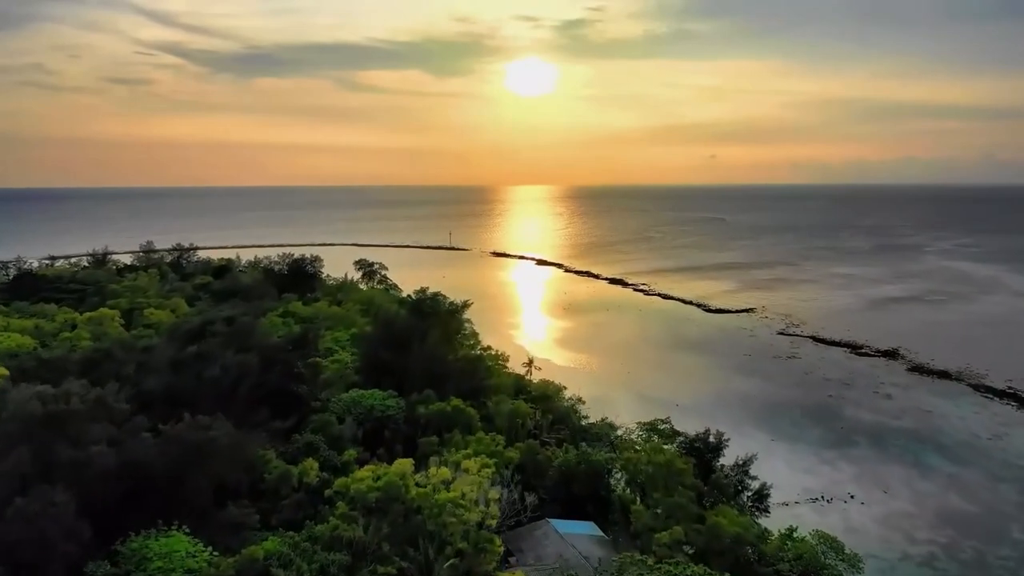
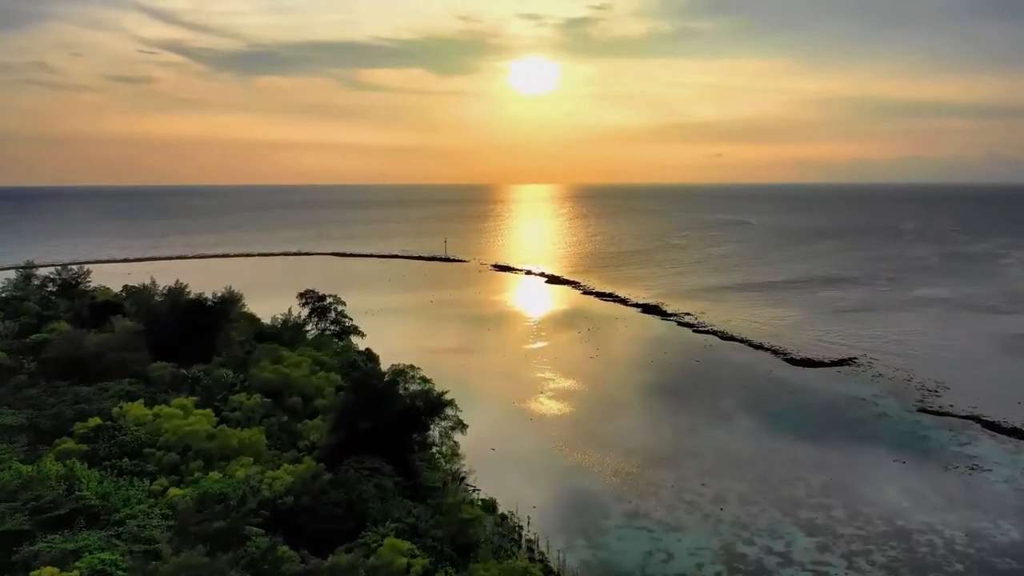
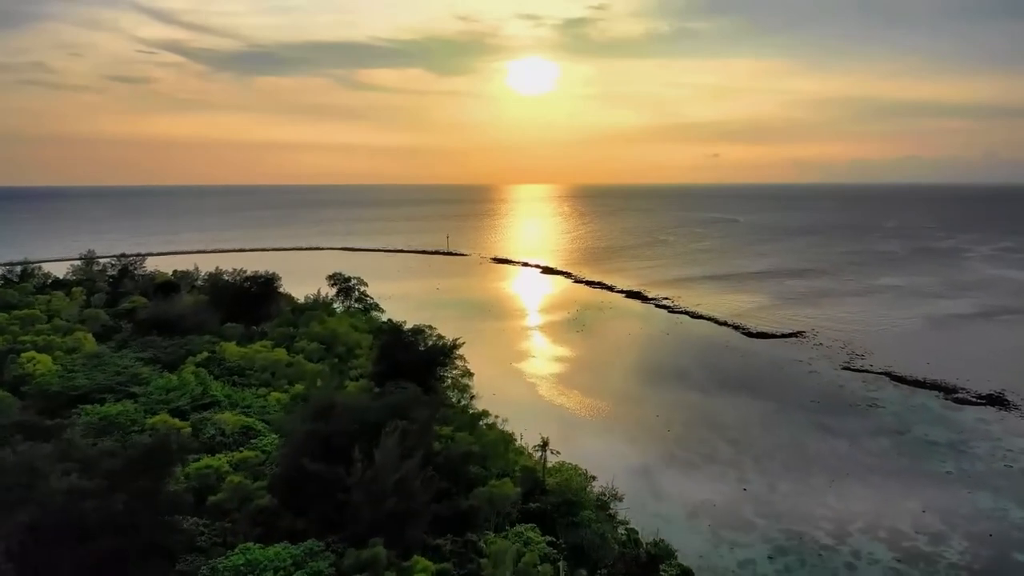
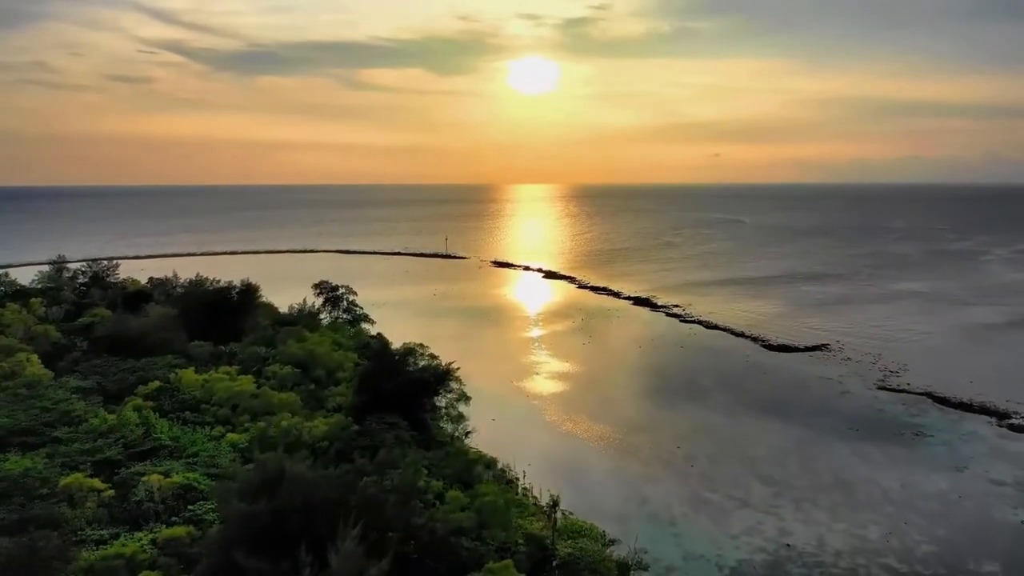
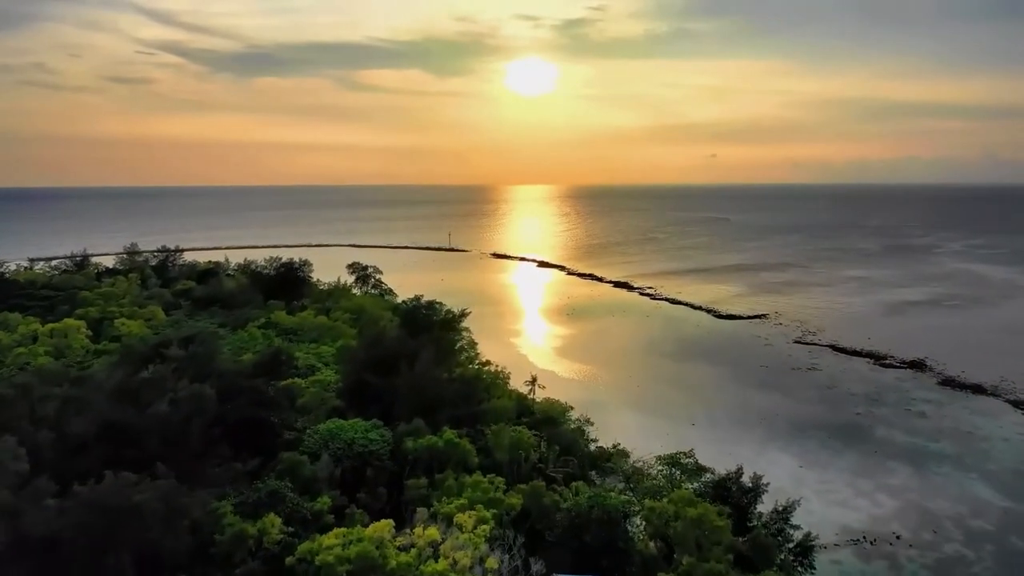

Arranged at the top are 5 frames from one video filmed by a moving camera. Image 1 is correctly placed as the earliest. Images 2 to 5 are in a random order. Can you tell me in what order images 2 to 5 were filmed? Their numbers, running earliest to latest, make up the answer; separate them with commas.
5, 3, 4, 2
